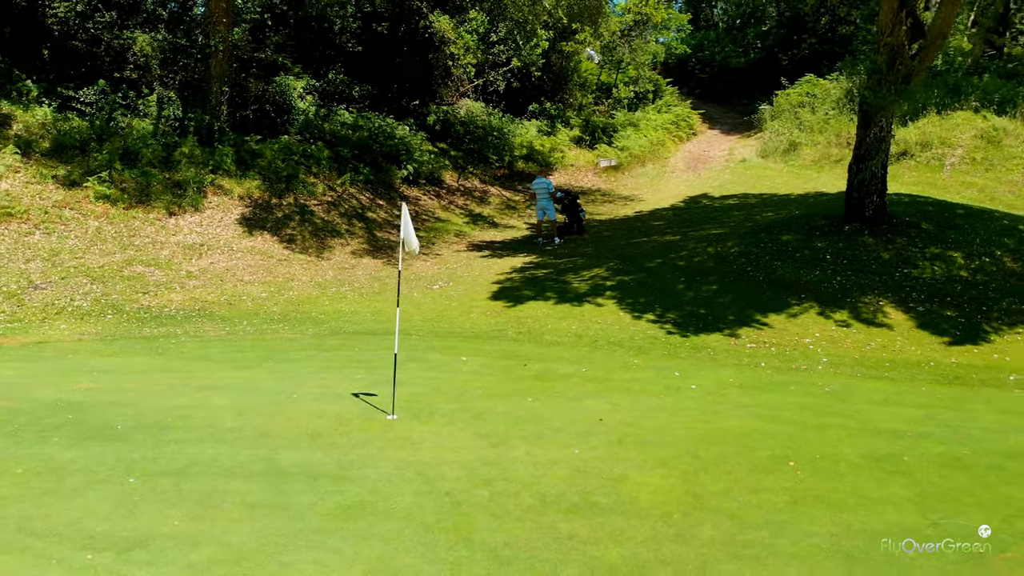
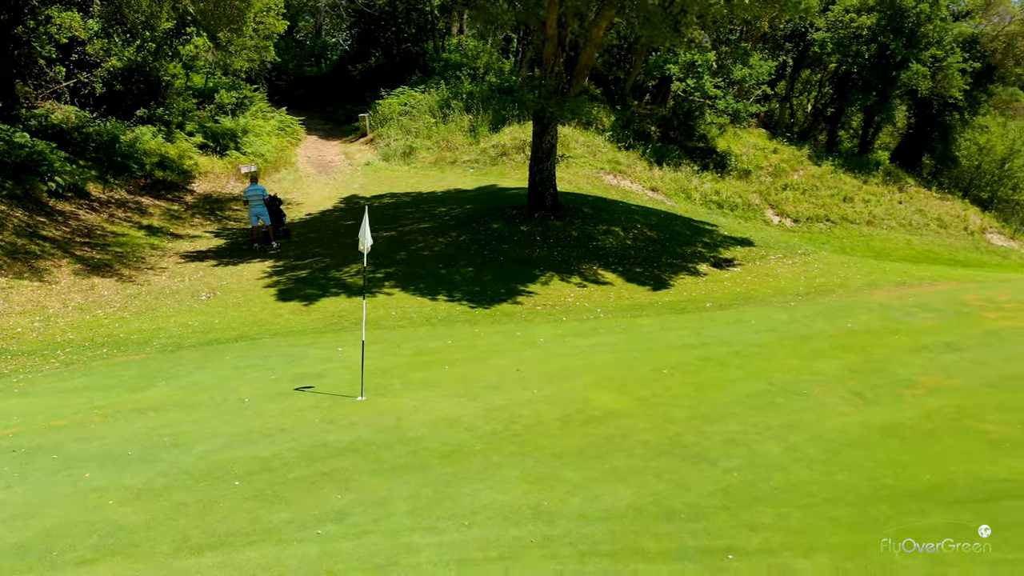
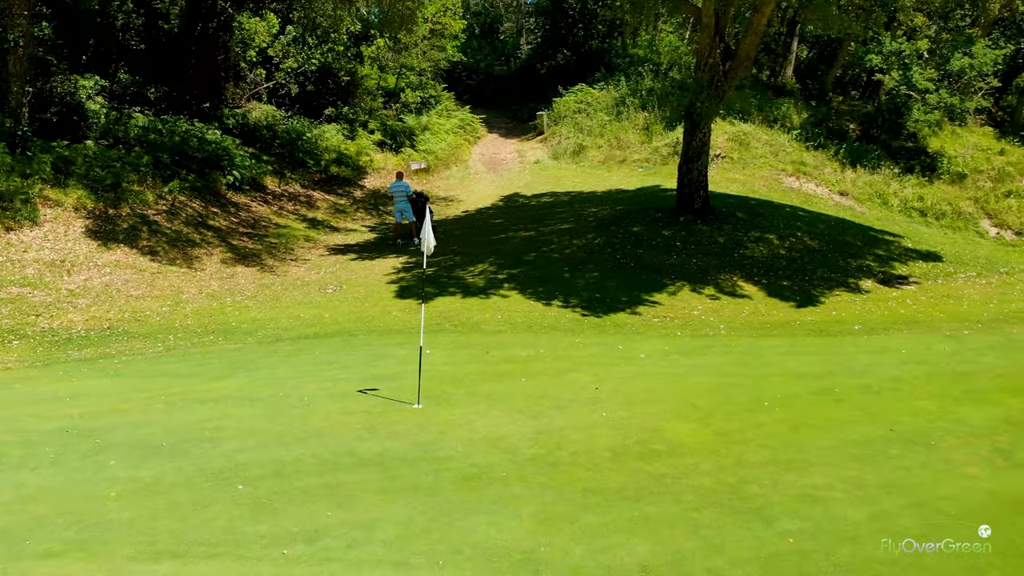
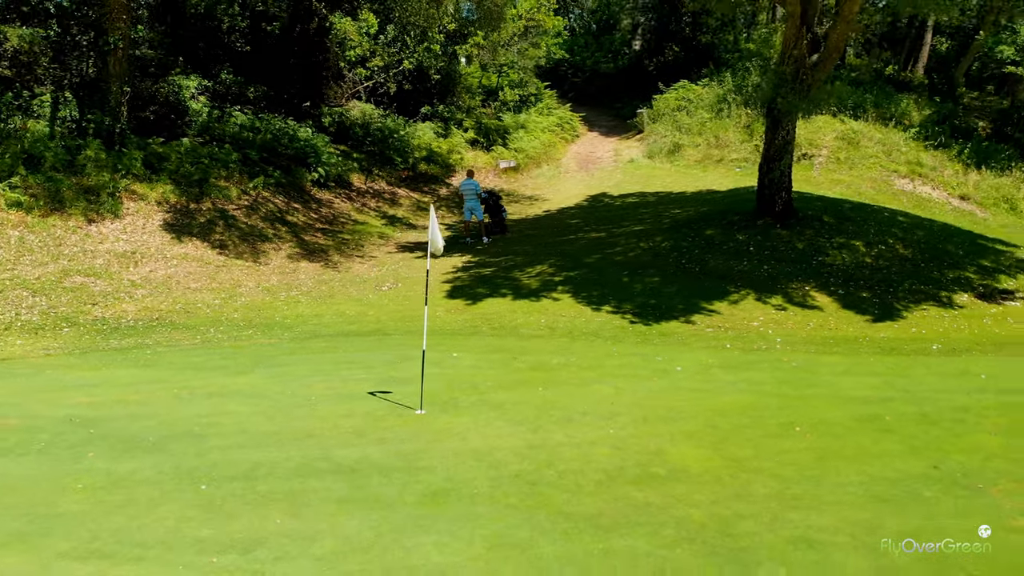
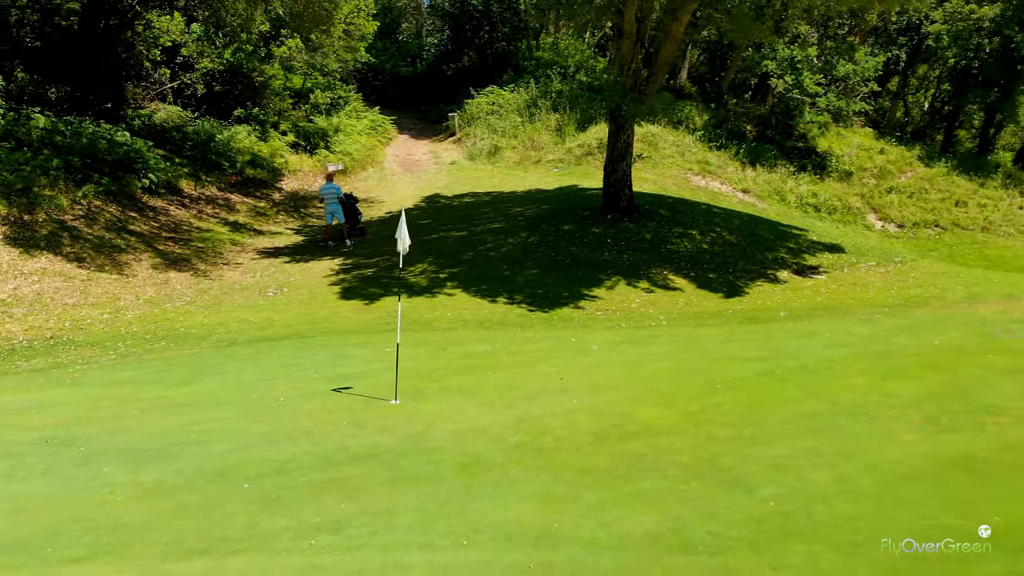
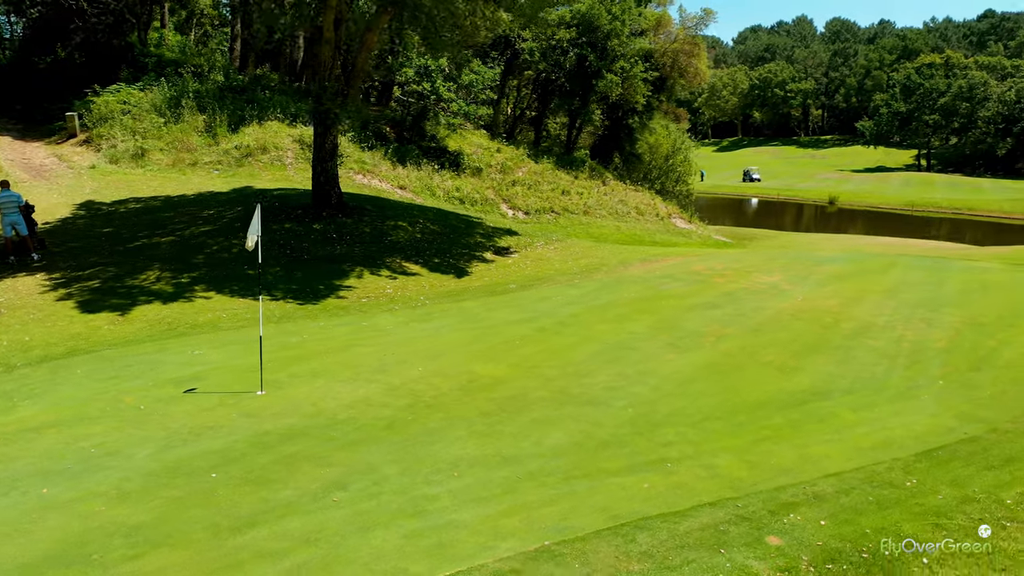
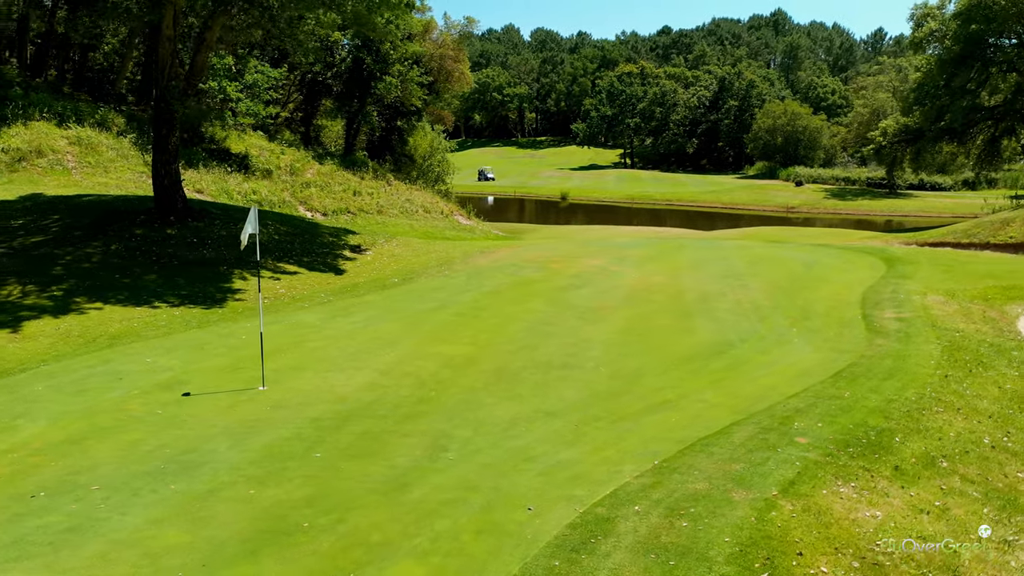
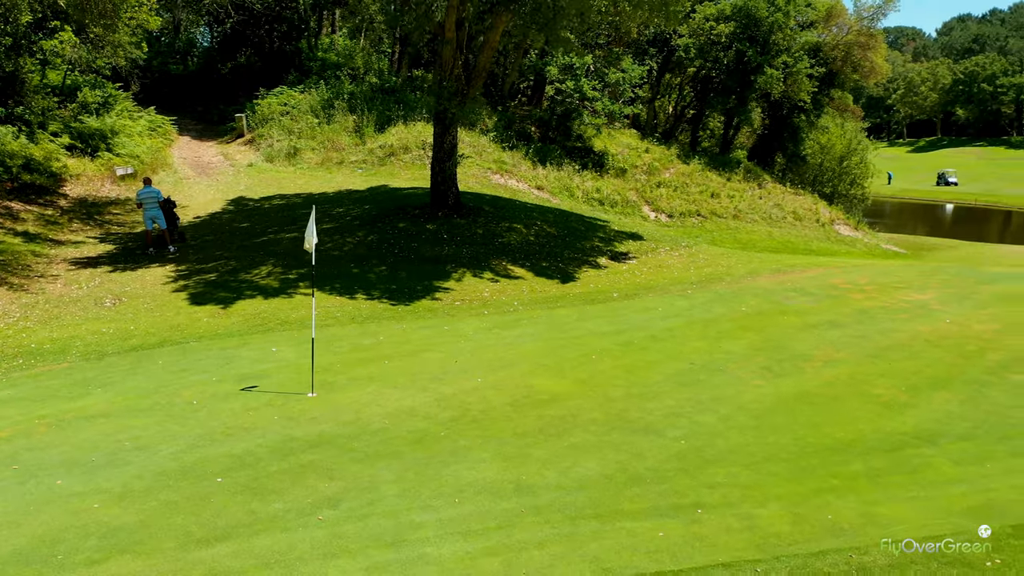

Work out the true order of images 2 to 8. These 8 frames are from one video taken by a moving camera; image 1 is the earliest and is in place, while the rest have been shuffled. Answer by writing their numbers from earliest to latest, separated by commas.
4, 3, 5, 2, 8, 6, 7
